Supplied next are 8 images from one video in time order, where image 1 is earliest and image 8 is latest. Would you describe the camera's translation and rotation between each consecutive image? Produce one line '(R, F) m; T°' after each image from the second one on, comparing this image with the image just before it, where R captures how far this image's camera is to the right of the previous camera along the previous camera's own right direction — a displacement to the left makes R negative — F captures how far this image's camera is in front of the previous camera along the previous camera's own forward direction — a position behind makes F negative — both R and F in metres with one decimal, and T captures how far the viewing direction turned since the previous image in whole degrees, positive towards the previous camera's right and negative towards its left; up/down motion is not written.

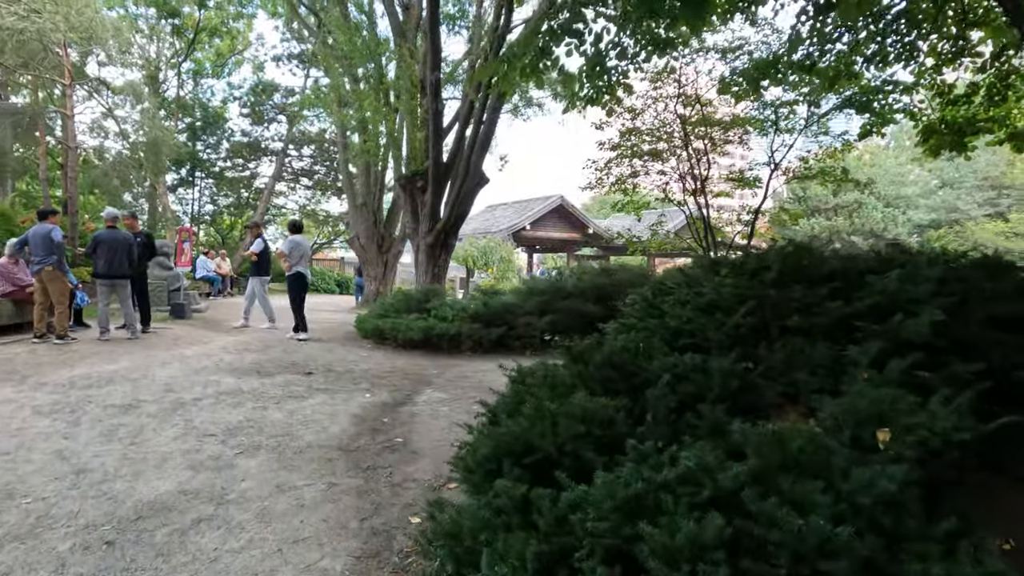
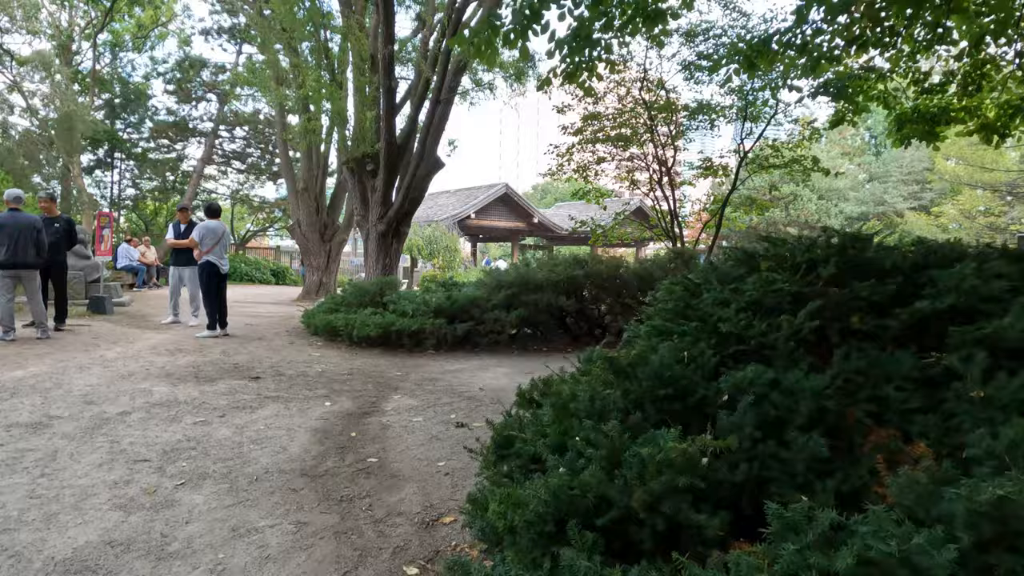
(-0.3, +0.6) m; +5°
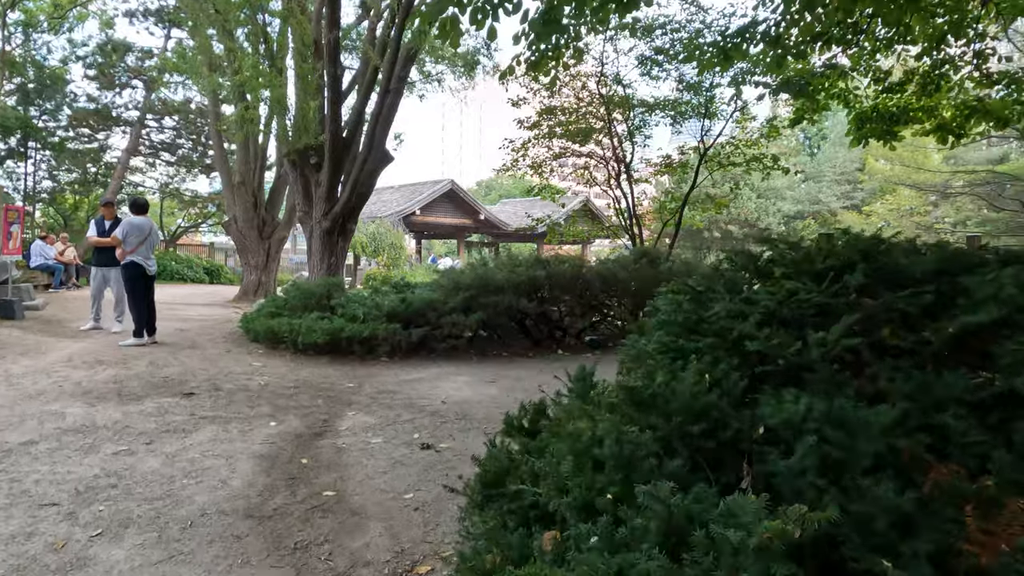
(-0.2, +0.4) m; +5°
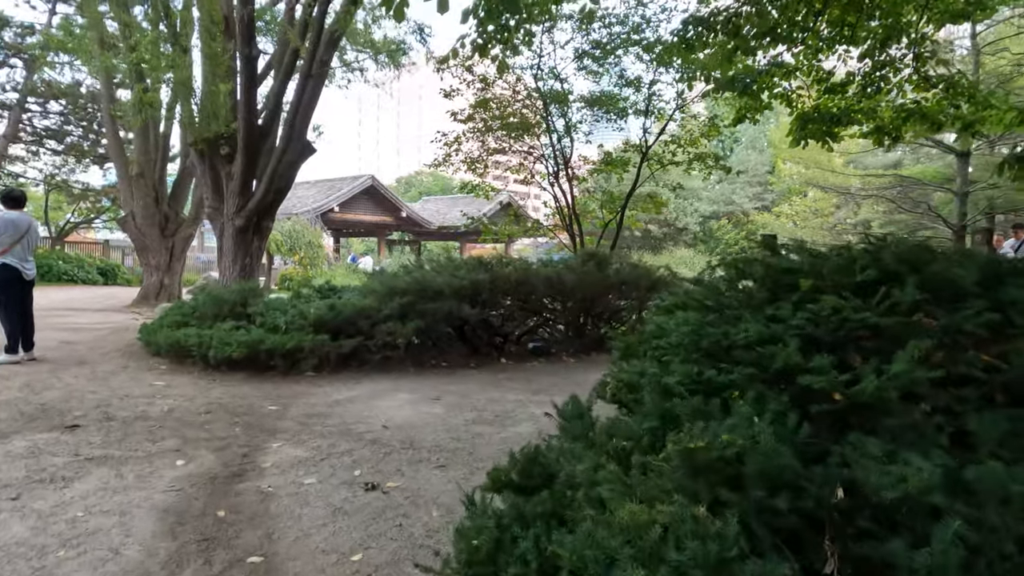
(-0.2, +0.5) m; +7°
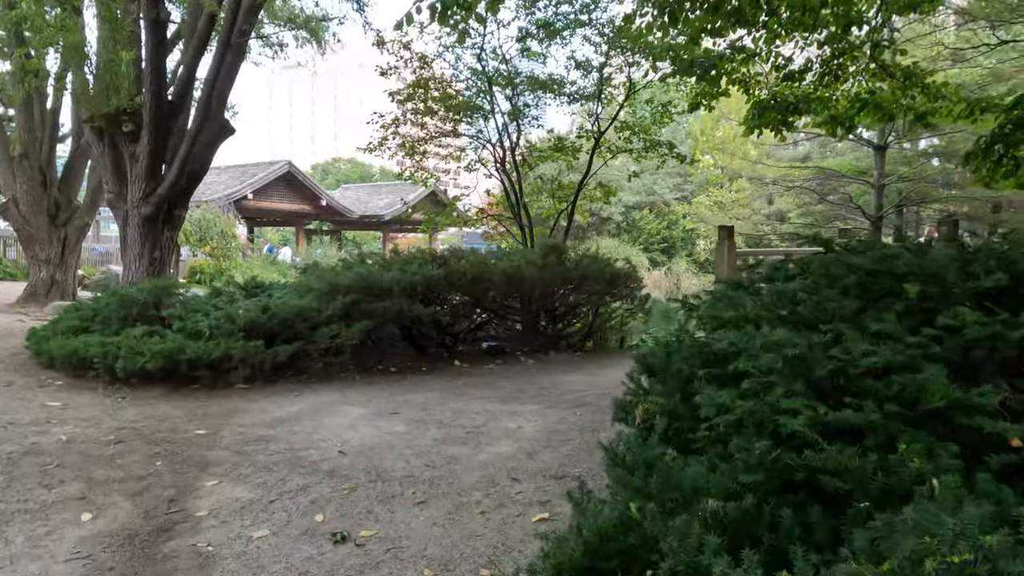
(-0.3, +0.6) m; +7°
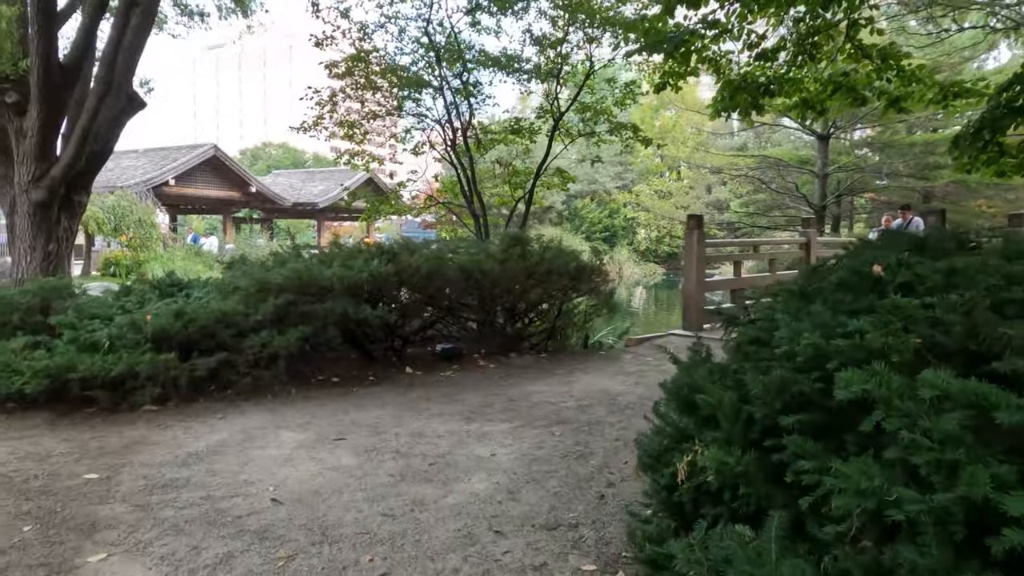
(-0.2, +0.7) m; +5°
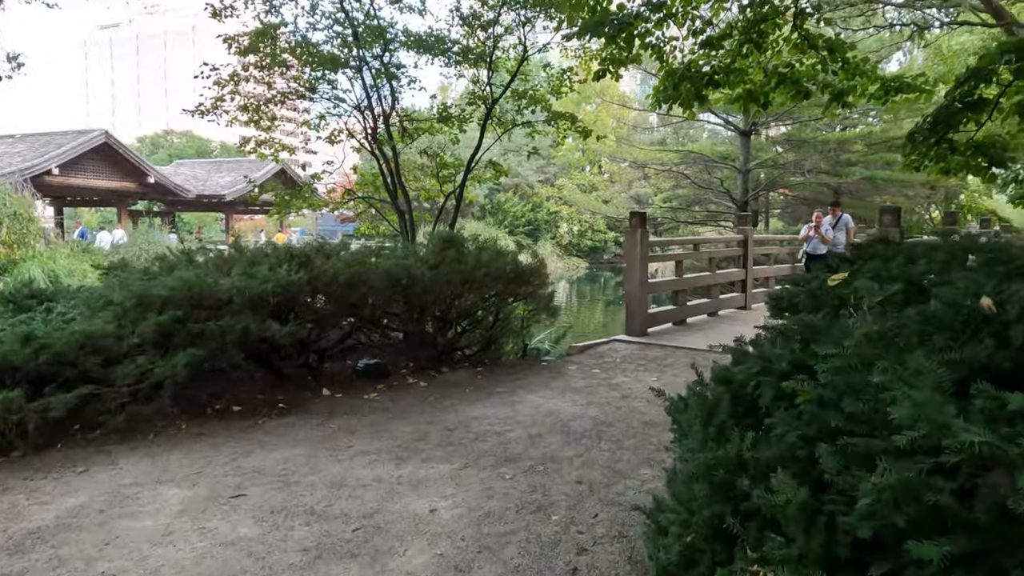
(-0.1, +0.6) m; +7°
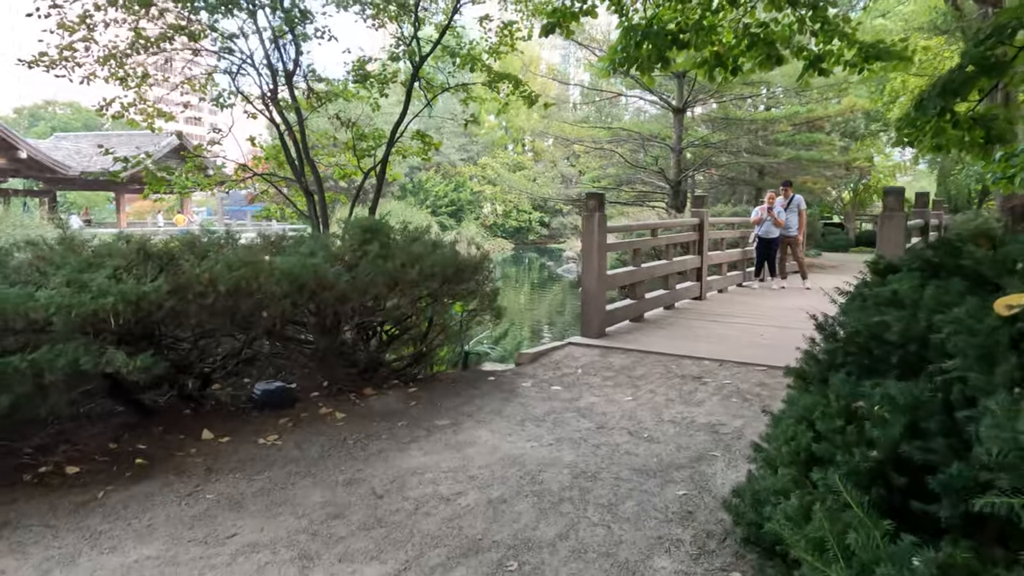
(-0.1, +1.1) m; +7°
